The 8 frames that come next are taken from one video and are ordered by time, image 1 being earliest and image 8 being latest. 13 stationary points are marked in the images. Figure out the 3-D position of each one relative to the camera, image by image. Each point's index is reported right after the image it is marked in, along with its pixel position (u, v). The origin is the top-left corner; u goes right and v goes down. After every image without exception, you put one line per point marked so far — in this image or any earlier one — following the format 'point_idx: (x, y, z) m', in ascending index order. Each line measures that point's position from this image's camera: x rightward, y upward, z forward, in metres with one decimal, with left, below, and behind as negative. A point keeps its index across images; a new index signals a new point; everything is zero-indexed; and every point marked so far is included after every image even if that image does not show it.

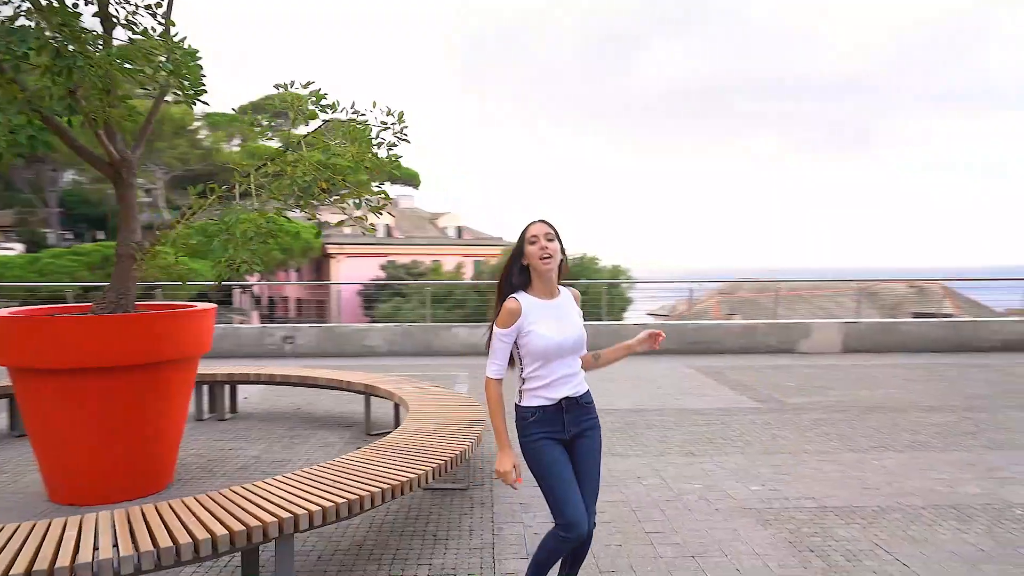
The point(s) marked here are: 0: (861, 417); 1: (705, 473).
0: (+3.5, -1.3, +7.3) m
1: (+1.5, -1.4, +5.5) m
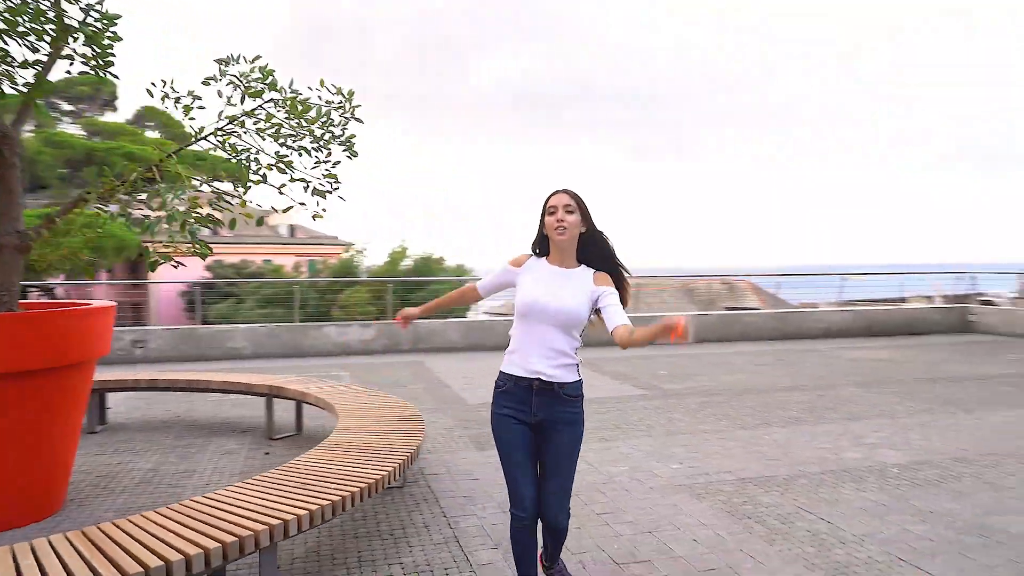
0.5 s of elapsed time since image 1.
0: (+2.5, -1.2, +8.0) m
1: (+0.9, -1.3, +5.8) m
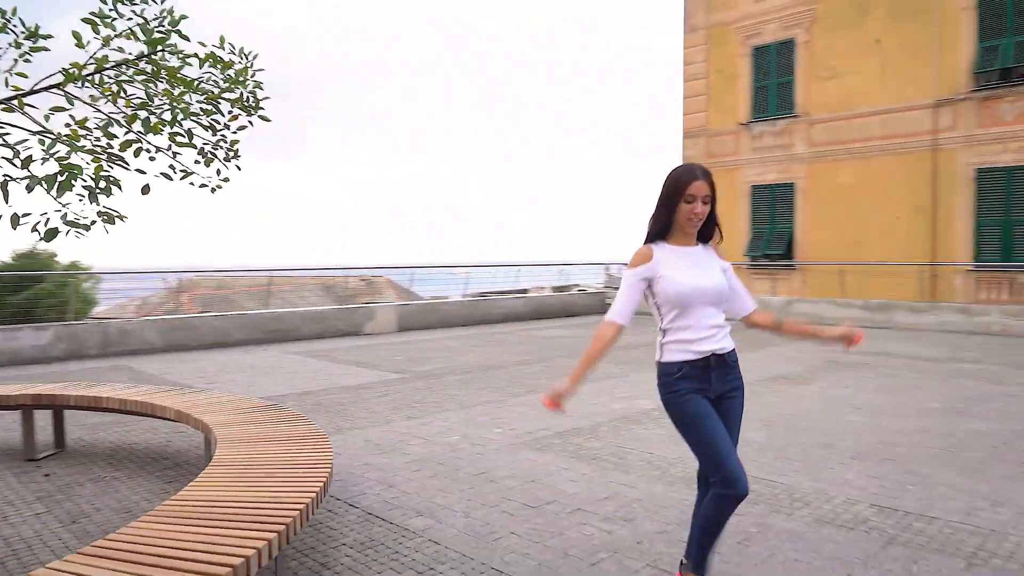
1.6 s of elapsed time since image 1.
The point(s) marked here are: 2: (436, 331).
0: (-0.3, -1.0, +8.9) m
1: (-0.5, -1.2, +6.2) m
2: (-1.4, -0.8, +14.1) m
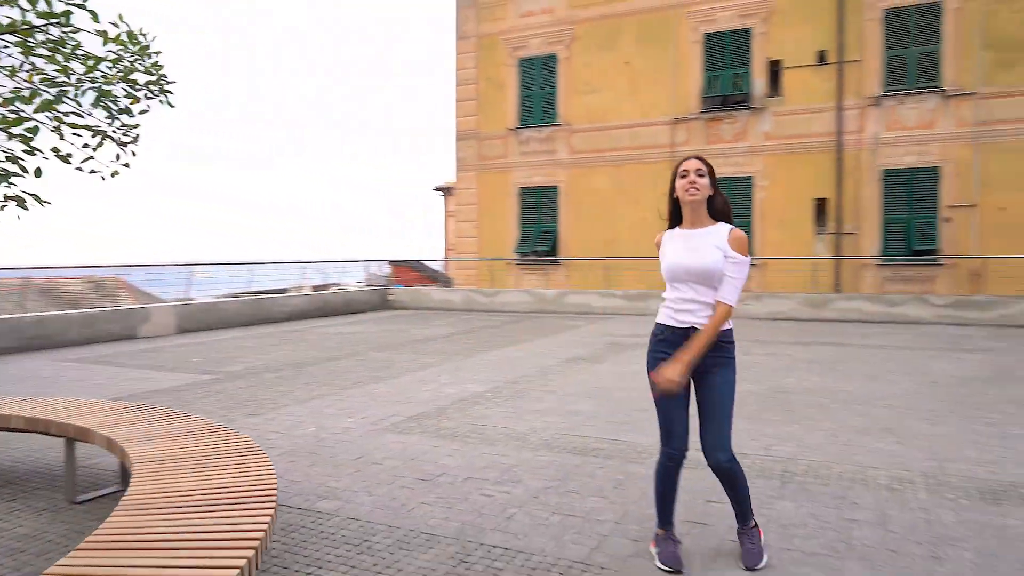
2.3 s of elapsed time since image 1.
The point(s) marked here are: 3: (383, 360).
0: (-2.5, -1.0, +8.9) m
1: (-1.8, -1.1, +6.2) m
2: (-5.3, -0.8, +13.3) m
3: (-1.7, -0.9, +9.6) m
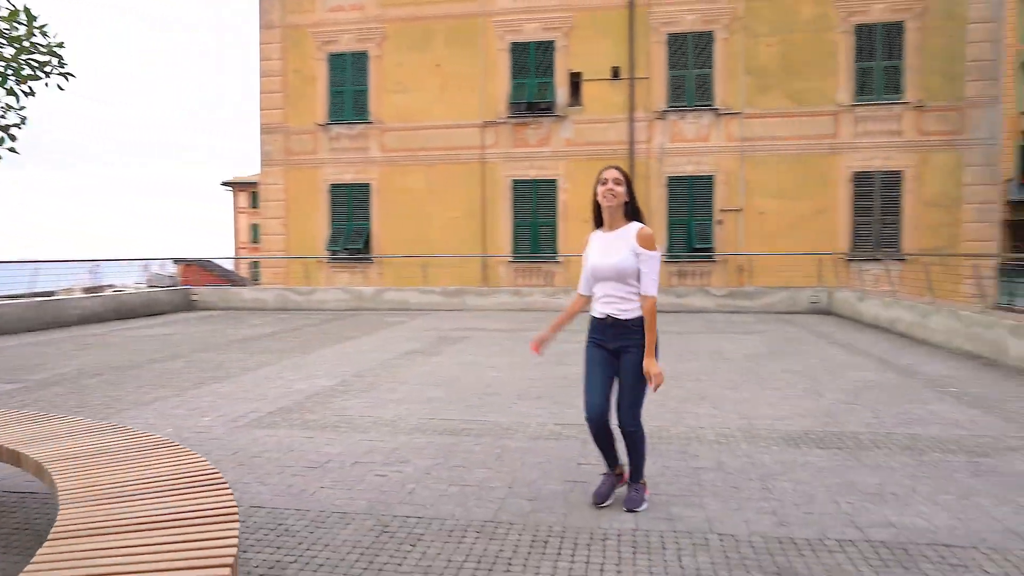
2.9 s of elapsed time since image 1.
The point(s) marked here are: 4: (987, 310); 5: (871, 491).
0: (-4.3, -1.0, +8.3) m
1: (-2.9, -1.1, +5.9) m
2: (-8.2, -0.8, +11.8) m
3: (-3.7, -0.9, +9.2) m
4: (+5.9, -0.3, +9.1) m
5: (+2.0, -1.1, +4.1) m
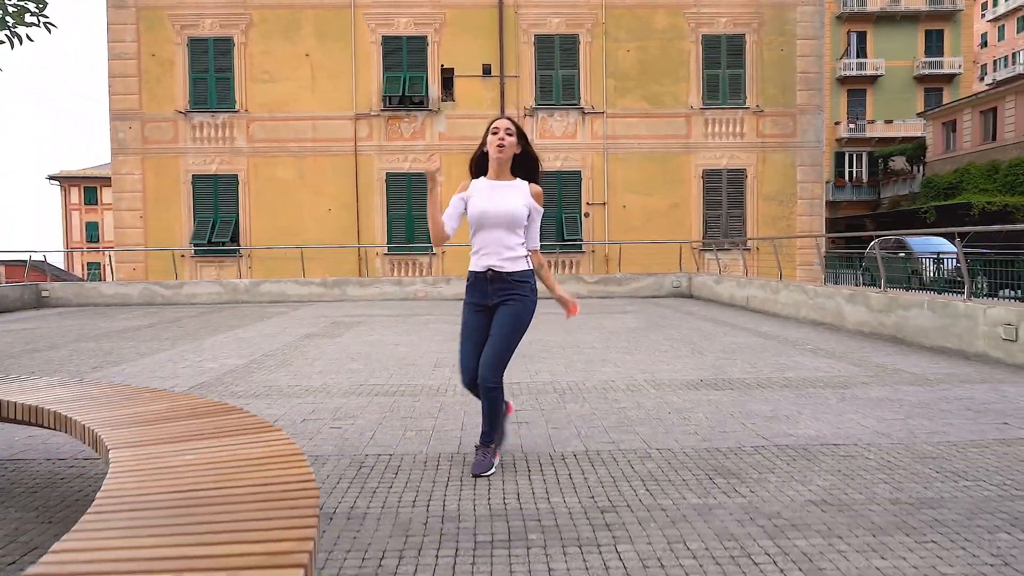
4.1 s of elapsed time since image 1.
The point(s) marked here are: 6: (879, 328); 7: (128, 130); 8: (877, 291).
0: (-5.3, -0.8, +7.8) m
1: (-3.5, -0.9, +5.7) m
2: (-9.8, -0.7, +10.5) m
3: (-4.9, -0.7, +8.8) m
4: (+4.5, +0.1, +10.6) m
5: (+1.7, -0.8, +4.9) m
6: (+4.5, -0.5, +9.0) m
7: (-10.3, +4.2, +19.8) m
8: (+4.5, 0.0, +9.2) m
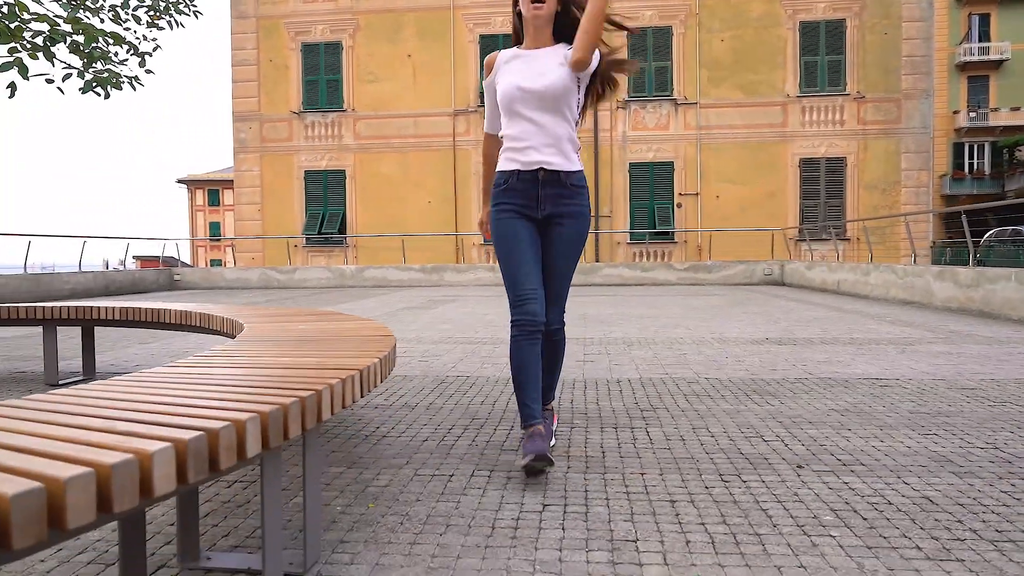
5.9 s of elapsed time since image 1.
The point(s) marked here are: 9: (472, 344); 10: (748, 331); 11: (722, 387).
0: (-4.4, -0.4, +9.0) m
1: (-2.8, -0.5, +6.6) m
2: (-8.5, -0.3, +12.2) m
3: (-3.9, -0.4, +9.9) m
4: (+5.7, +0.4, +10.4) m
5: (+2.2, -0.5, +5.2) m
6: (+5.5, -0.2, +8.9) m
7: (-7.7, +4.6, +21.5) m
8: (+5.6, +0.3, +9.1) m
9: (-0.3, -0.5, +6.3) m
10: (+2.2, -0.4, +6.9) m
11: (+1.2, -0.6, +4.2) m
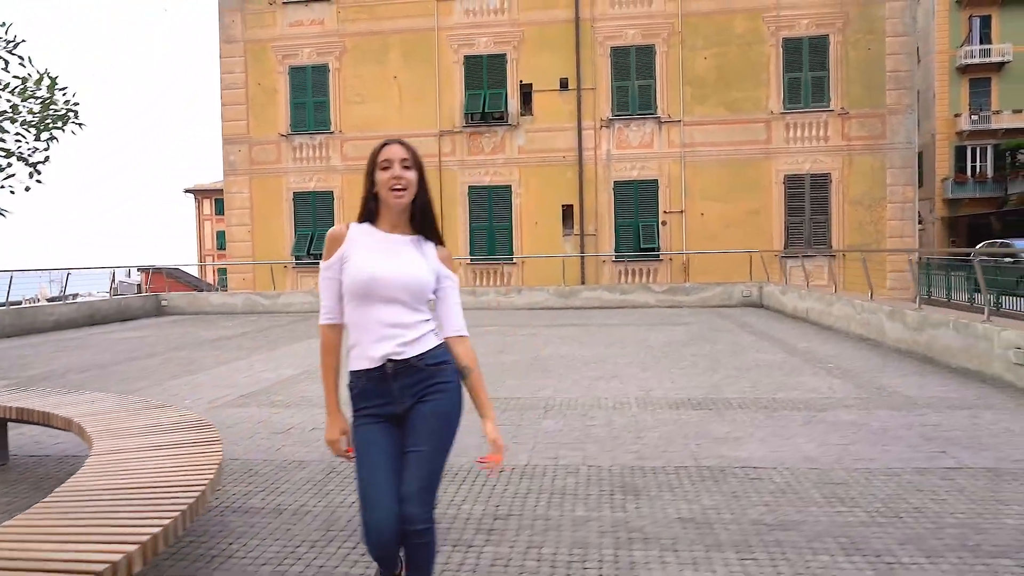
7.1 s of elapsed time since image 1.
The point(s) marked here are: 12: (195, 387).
0: (-5.0, -1.0, +9.2) m
1: (-3.5, -1.1, +6.8) m
2: (-9.0, -0.9, +12.5) m
3: (-4.5, -1.0, +10.1) m
4: (+5.1, -0.1, +10.5) m
5: (+1.5, -1.1, +5.3) m
6: (+4.9, -0.7, +8.9) m
7: (-8.1, +4.0, +21.8) m
8: (+4.9, -0.3, +9.1) m
9: (-1.0, -1.1, +6.4) m
10: (+1.6, -1.0, +7.0) m
11: (+0.5, -1.1, +4.3) m
12: (-3.3, -1.1, +7.8) m
